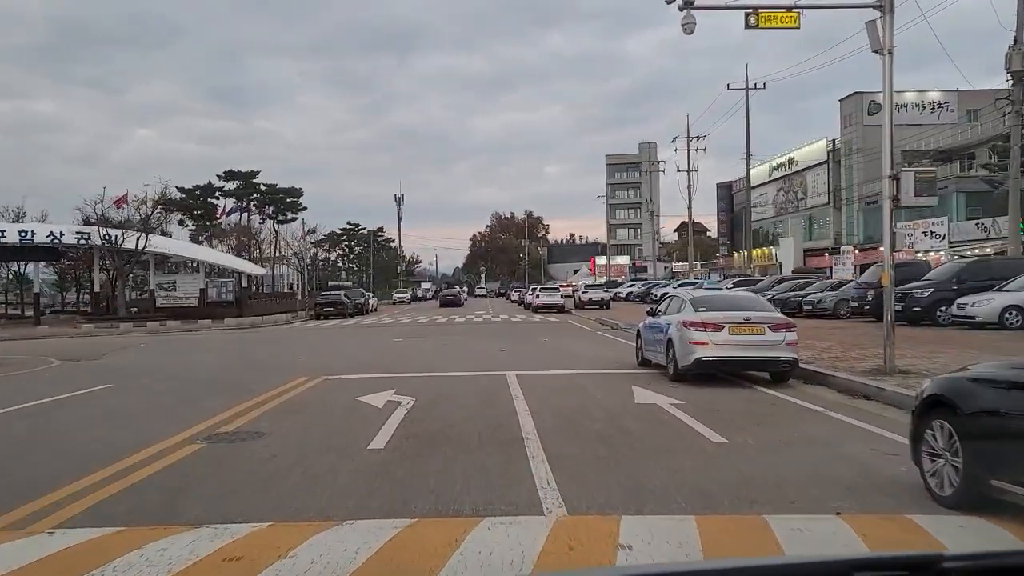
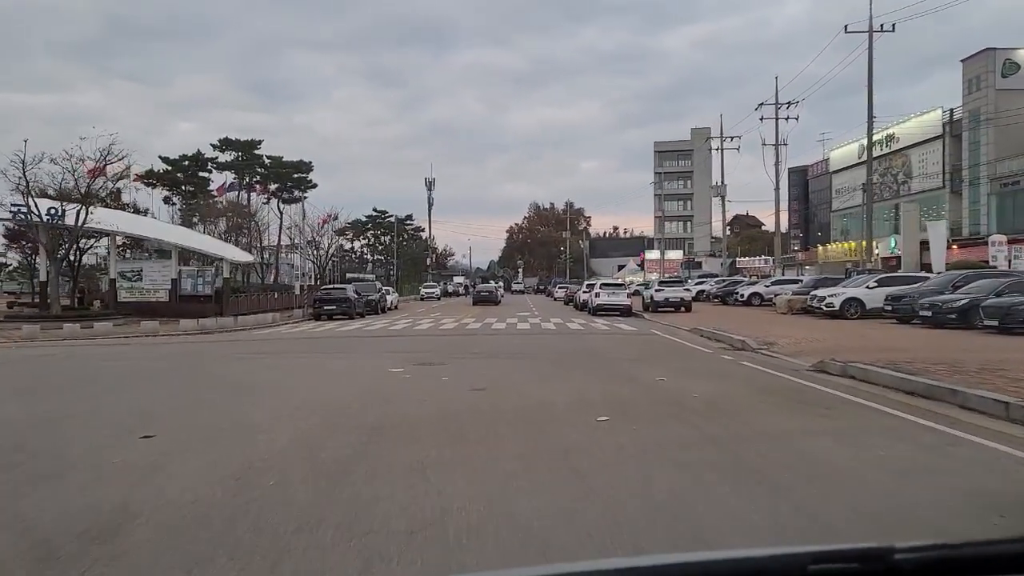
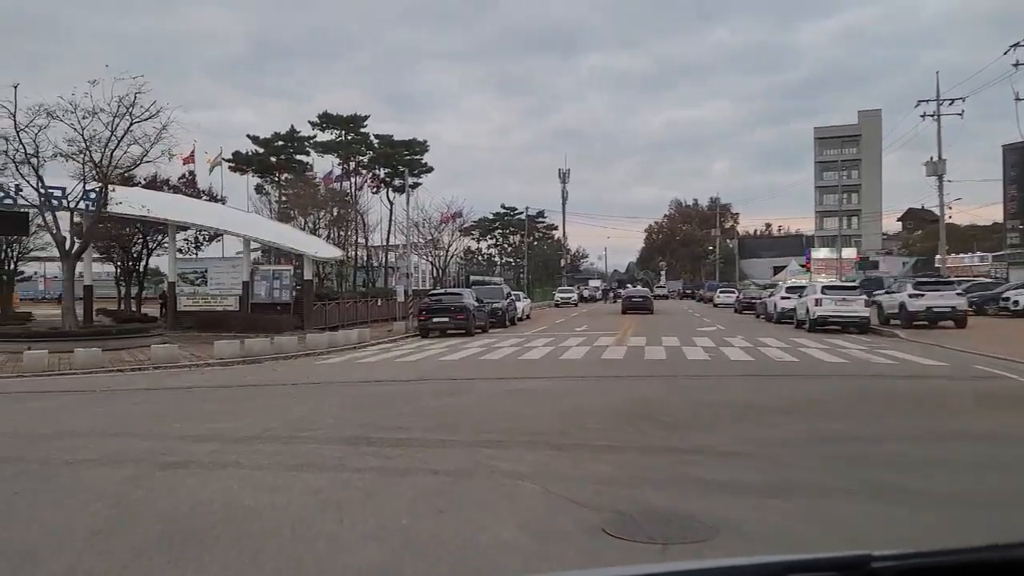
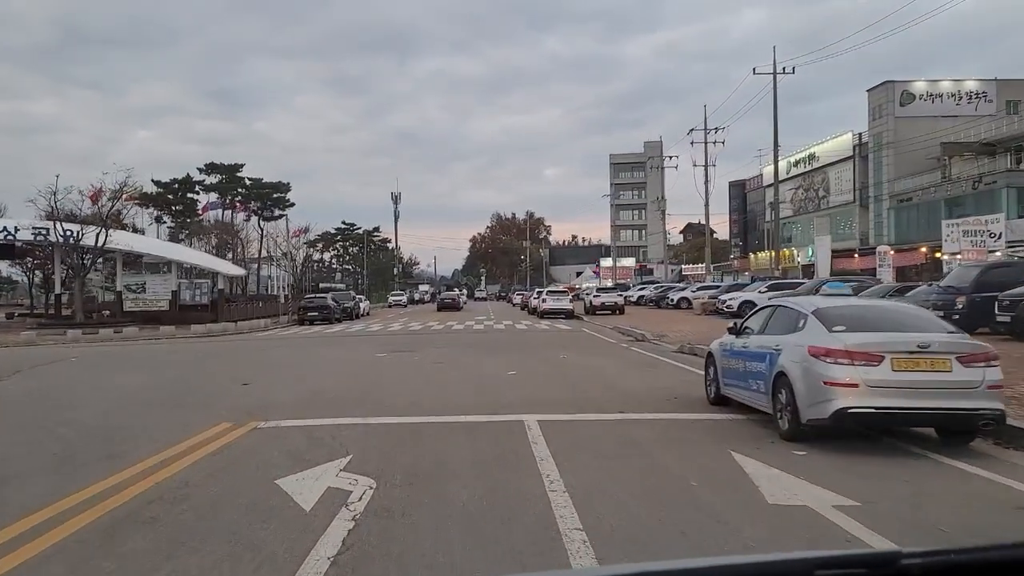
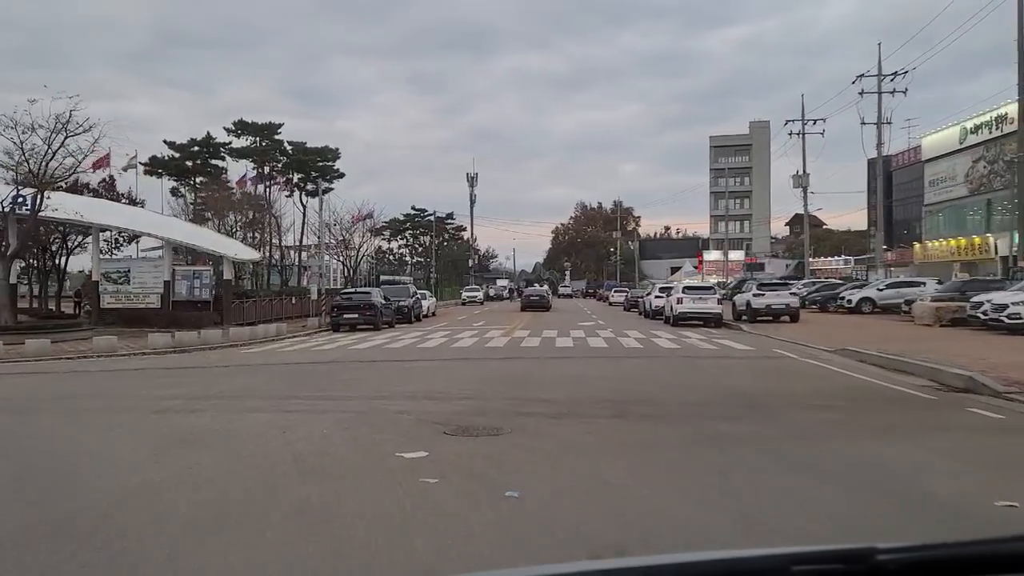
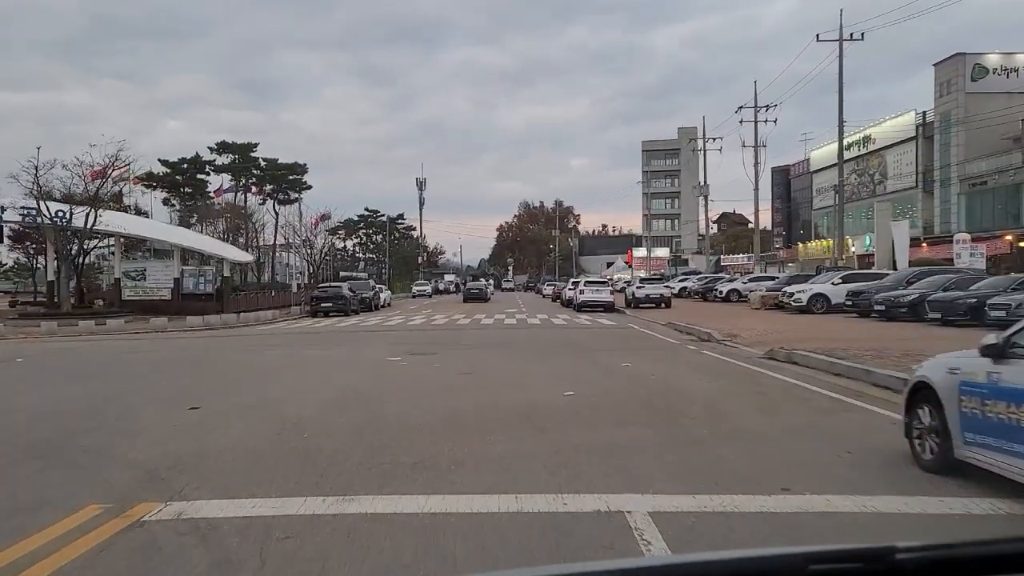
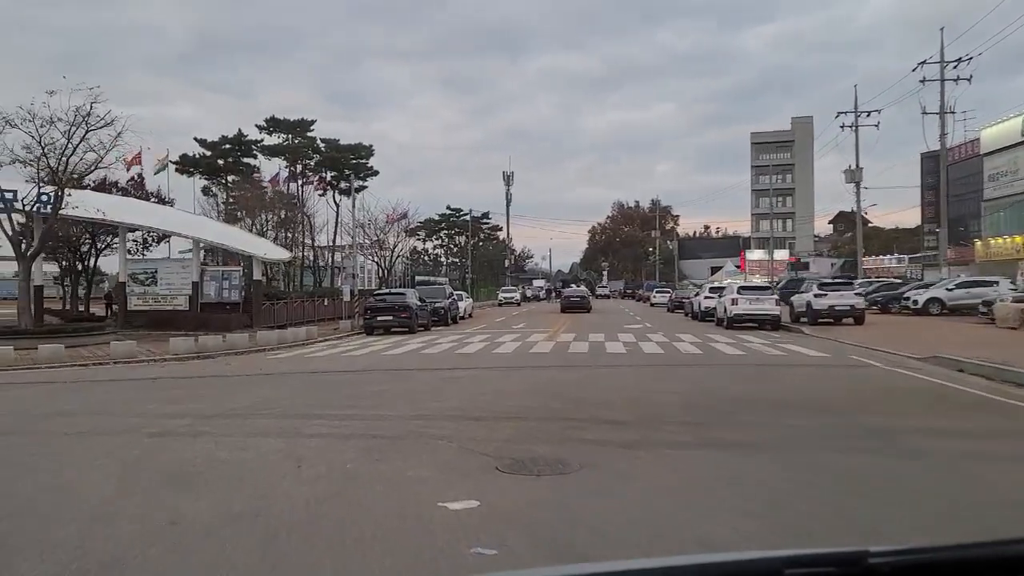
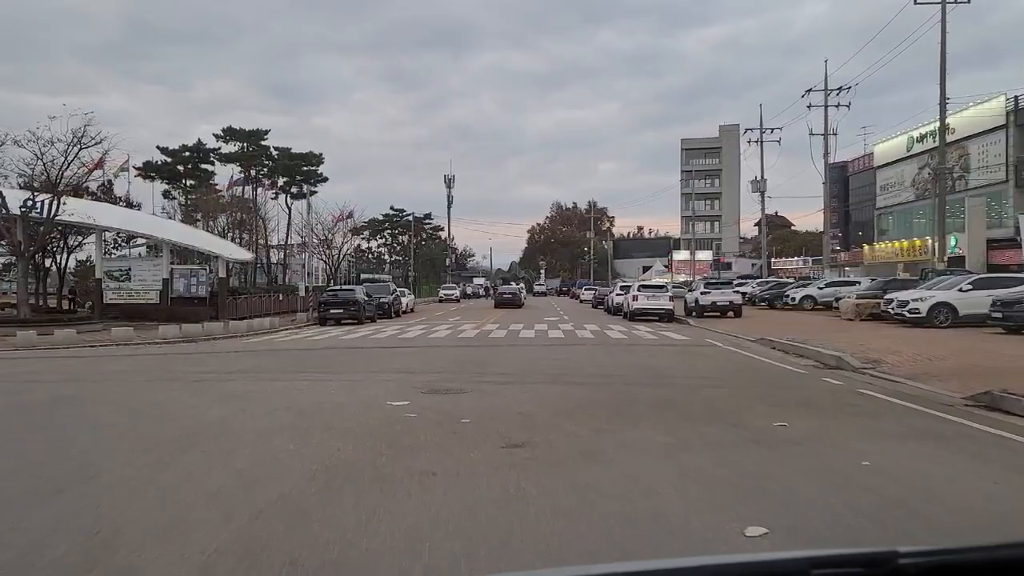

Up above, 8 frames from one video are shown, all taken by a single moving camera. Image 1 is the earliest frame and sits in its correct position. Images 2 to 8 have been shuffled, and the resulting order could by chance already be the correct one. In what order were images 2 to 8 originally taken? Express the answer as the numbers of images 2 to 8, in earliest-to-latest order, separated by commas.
4, 6, 2, 8, 5, 7, 3
